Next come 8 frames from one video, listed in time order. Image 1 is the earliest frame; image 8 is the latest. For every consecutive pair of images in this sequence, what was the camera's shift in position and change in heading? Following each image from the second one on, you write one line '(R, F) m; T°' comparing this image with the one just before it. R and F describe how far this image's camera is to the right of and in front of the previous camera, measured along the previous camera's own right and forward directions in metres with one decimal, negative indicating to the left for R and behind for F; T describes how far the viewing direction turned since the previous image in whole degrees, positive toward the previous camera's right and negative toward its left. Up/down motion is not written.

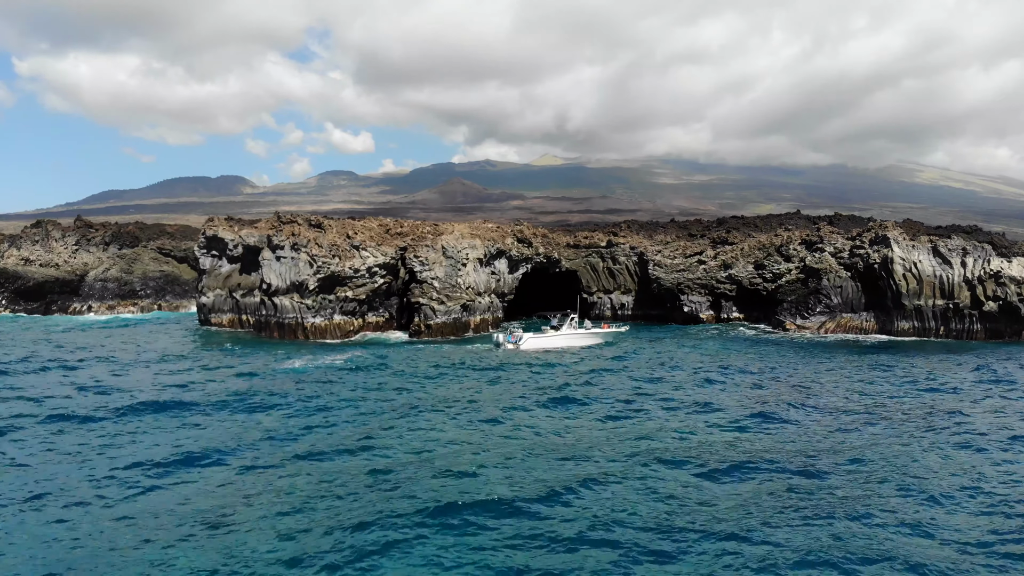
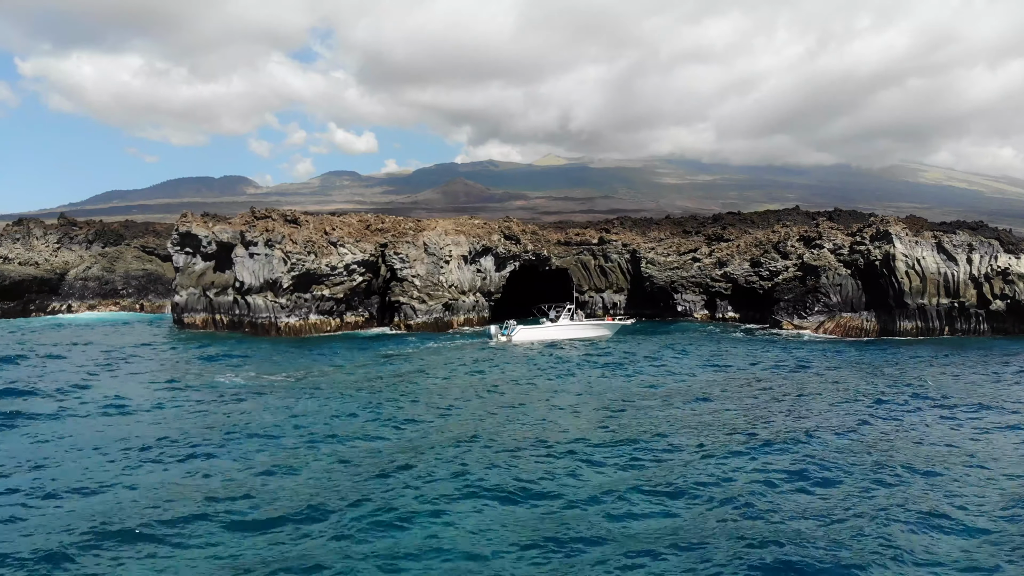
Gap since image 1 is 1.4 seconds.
(+1.4, +2.3) m; 0°
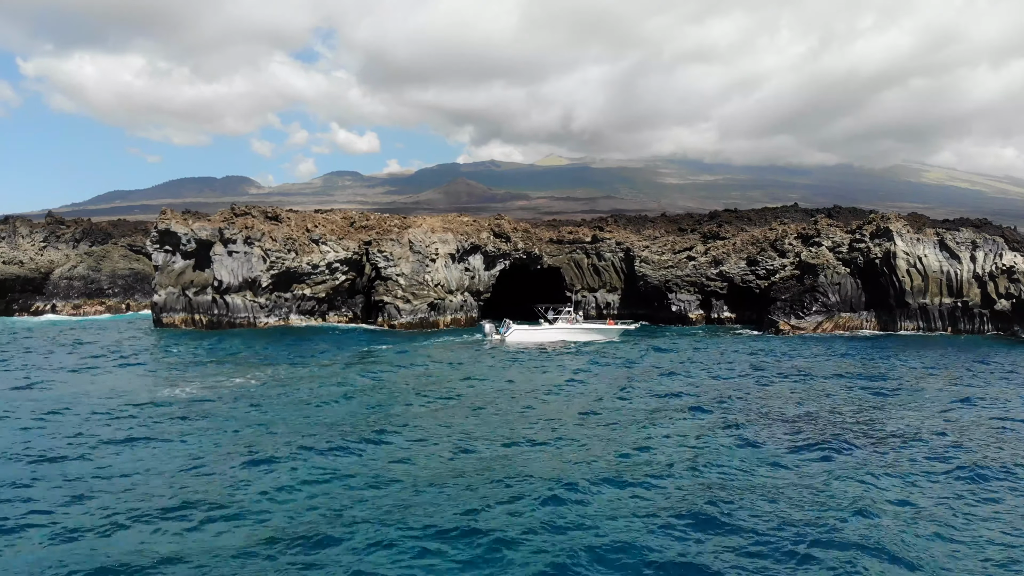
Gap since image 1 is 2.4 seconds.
(+1.1, +1.6) m; 0°
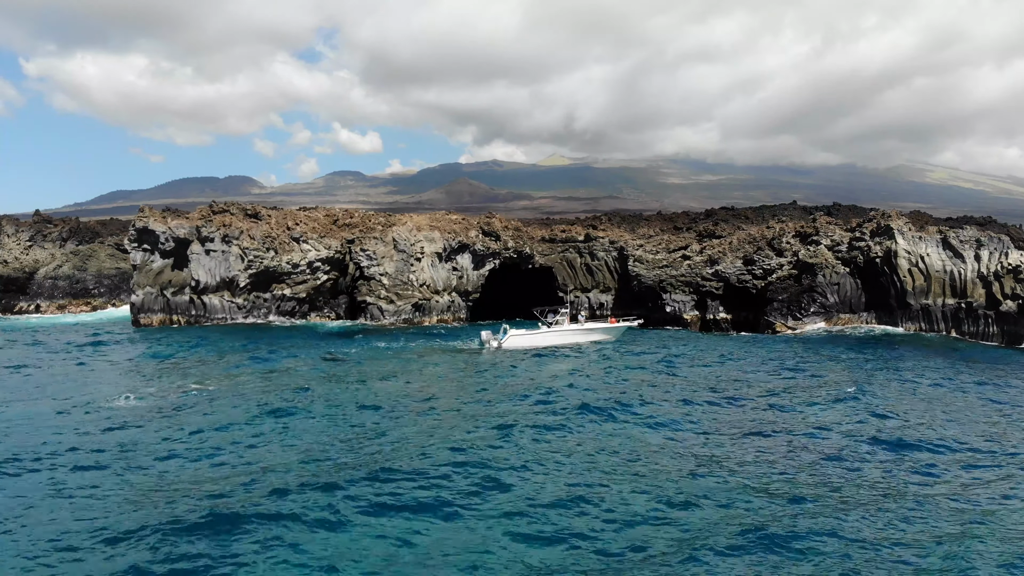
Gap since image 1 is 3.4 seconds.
(+1.1, +1.7) m; 0°
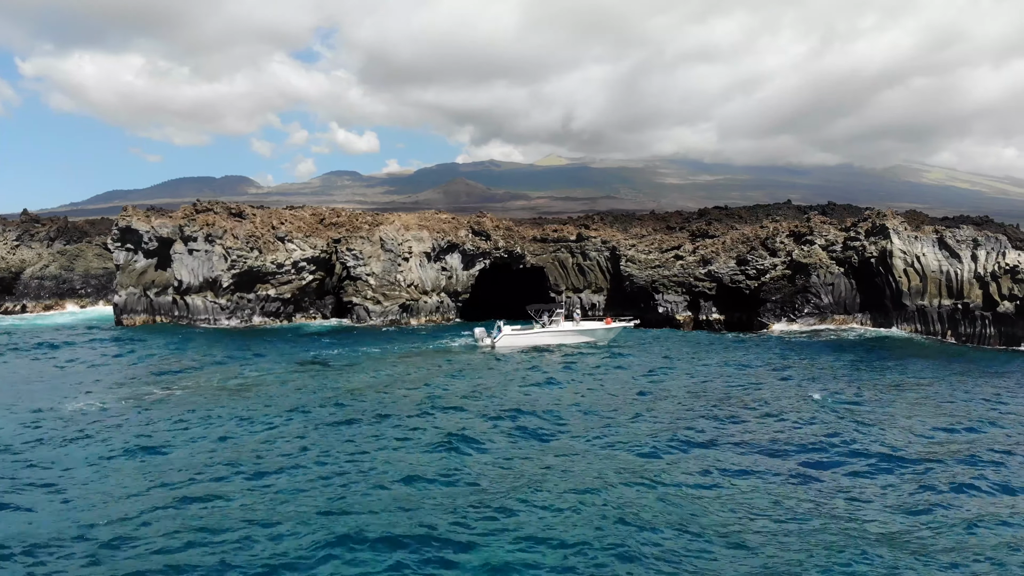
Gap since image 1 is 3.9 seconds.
(+0.6, +0.8) m; 0°
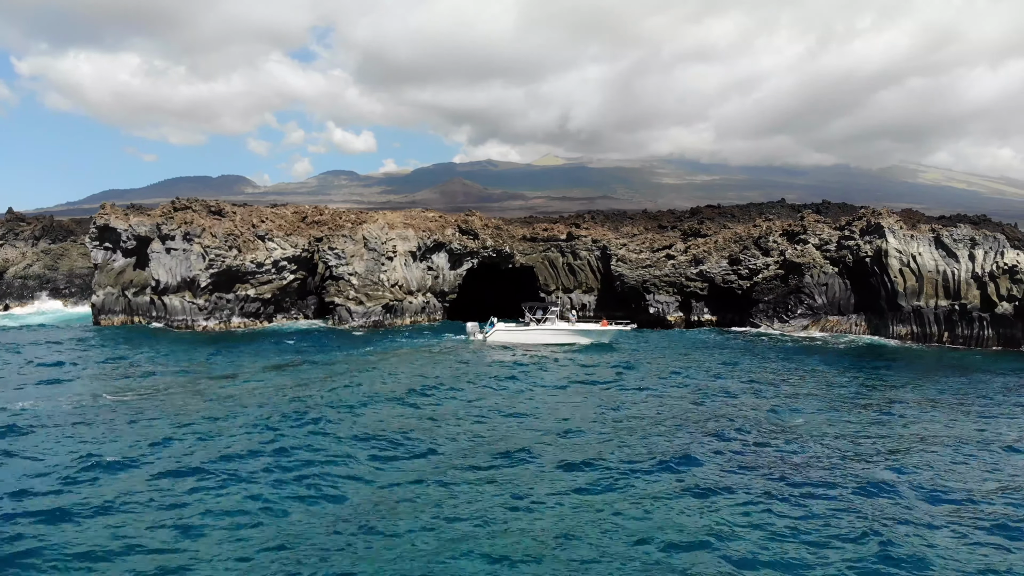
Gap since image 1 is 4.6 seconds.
(+0.7, +1.1) m; 0°
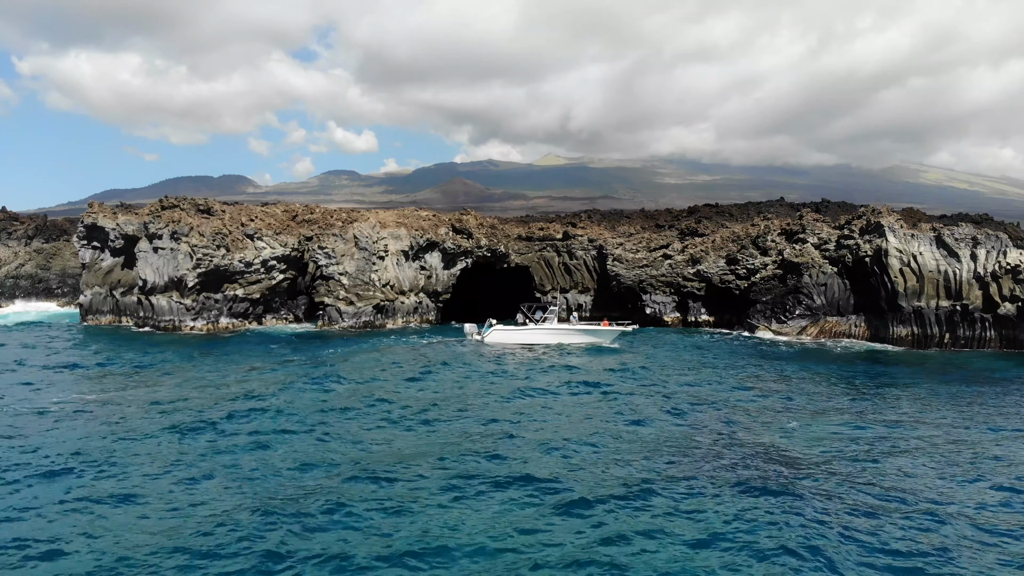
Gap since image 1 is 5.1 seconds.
(+0.5, +0.8) m; 0°
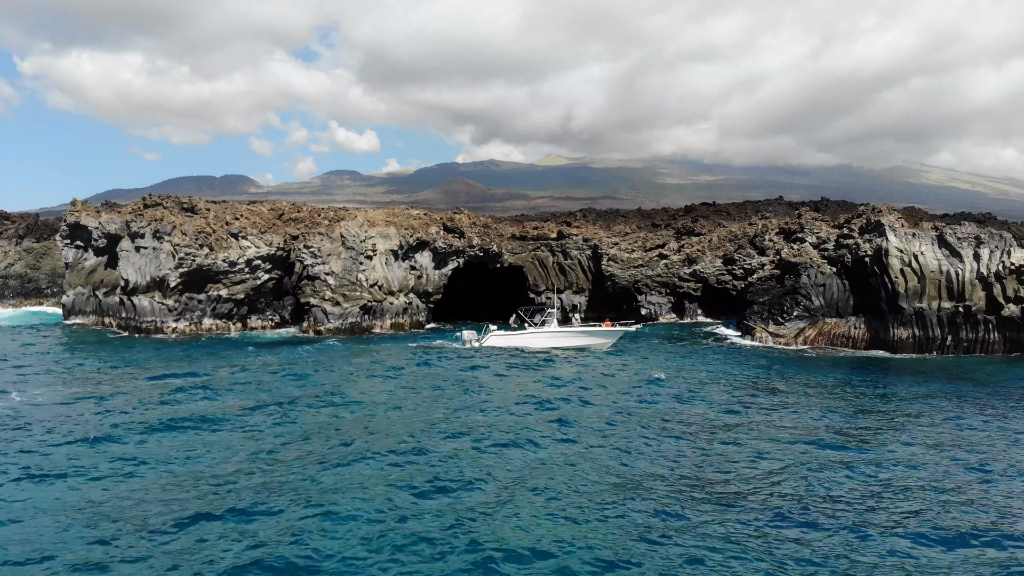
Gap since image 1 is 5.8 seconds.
(+0.7, +1.1) m; 0°
